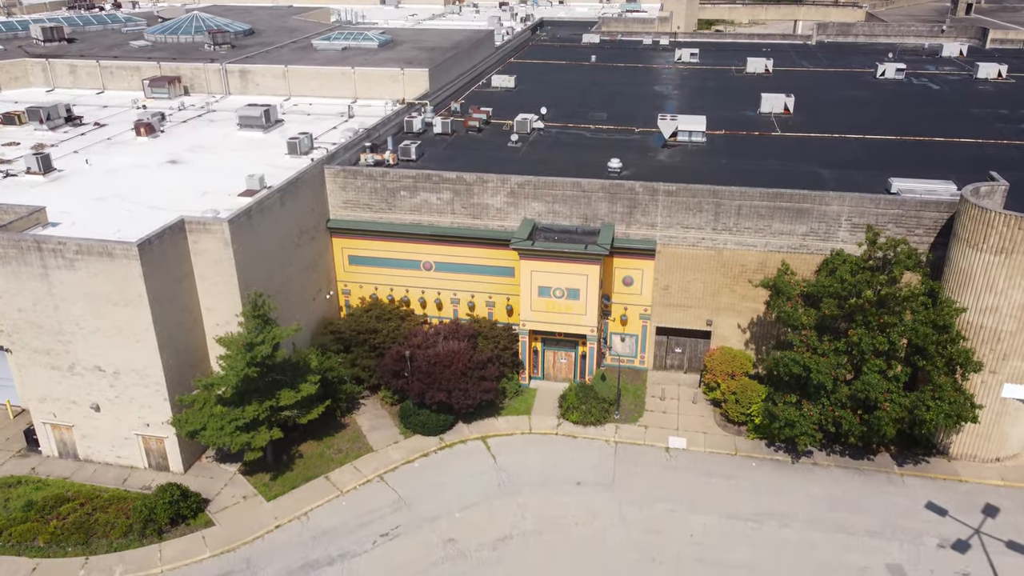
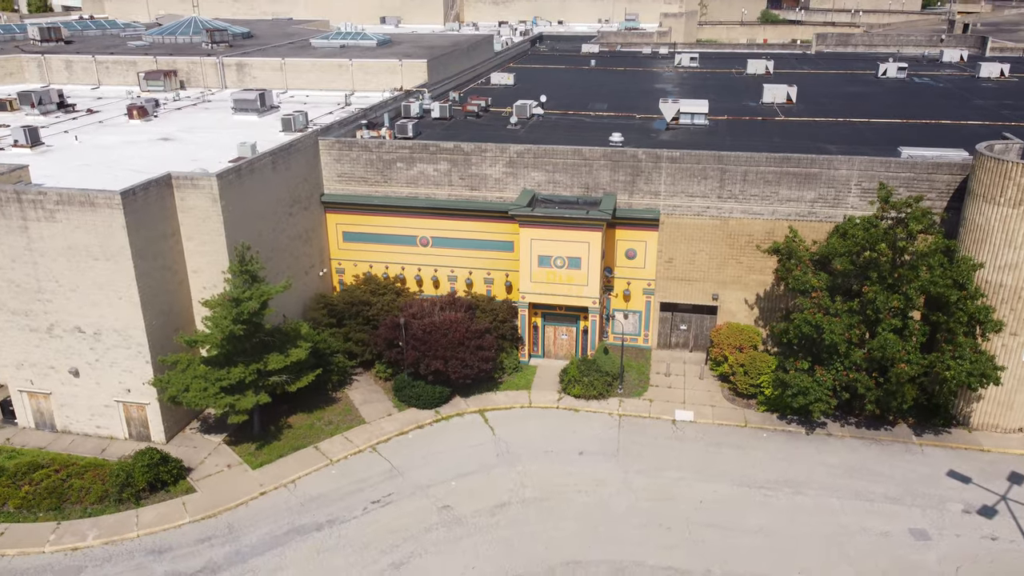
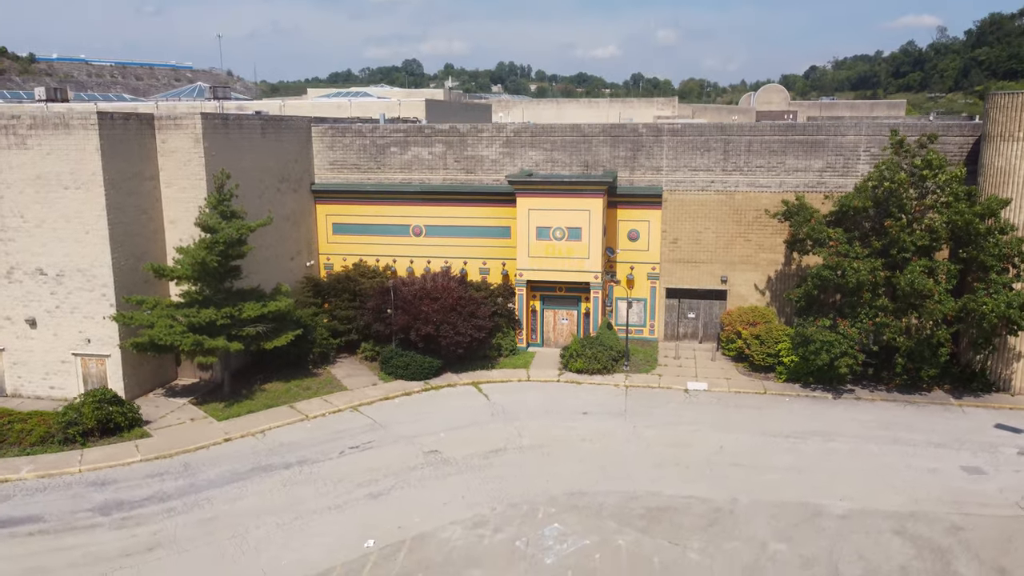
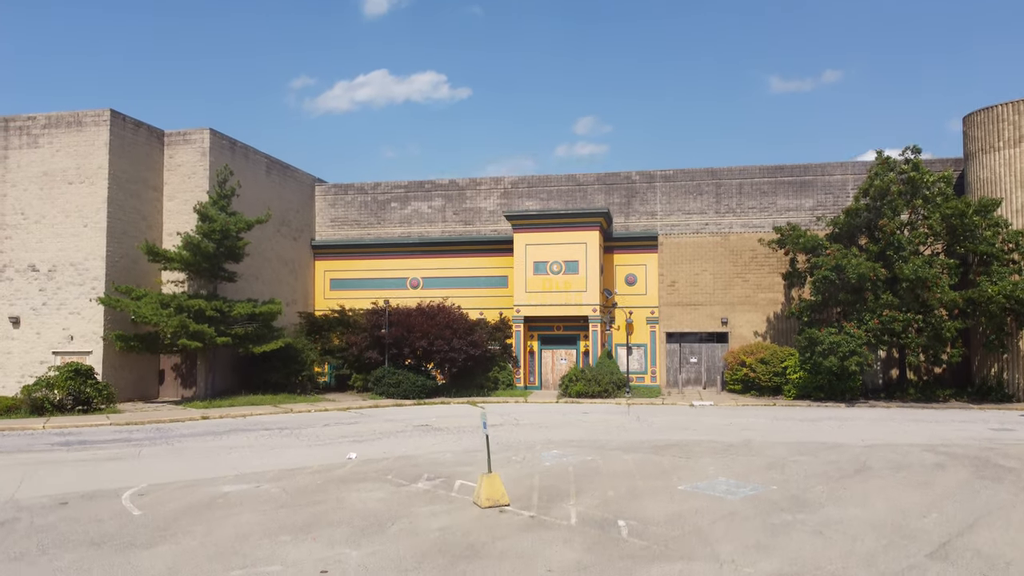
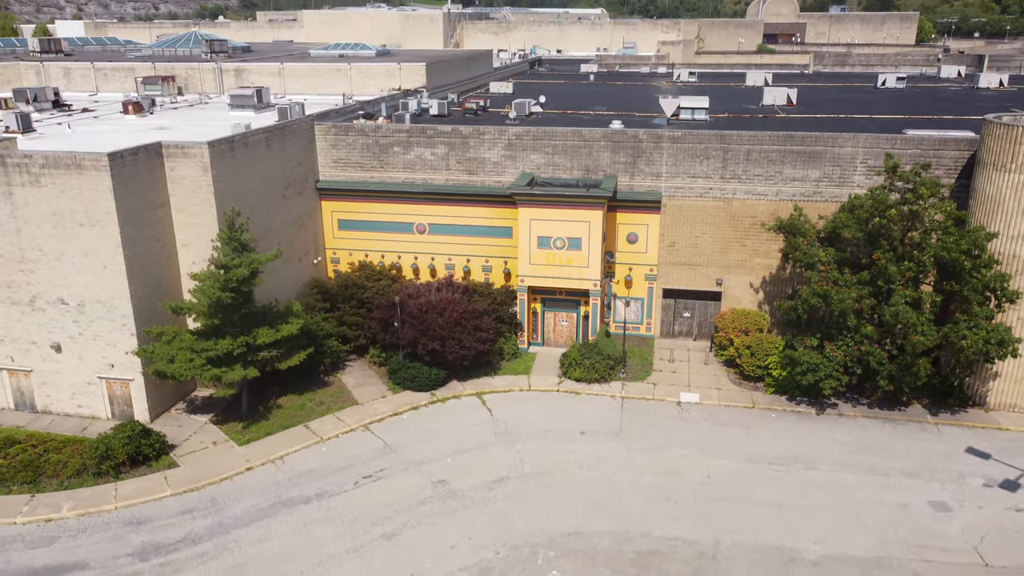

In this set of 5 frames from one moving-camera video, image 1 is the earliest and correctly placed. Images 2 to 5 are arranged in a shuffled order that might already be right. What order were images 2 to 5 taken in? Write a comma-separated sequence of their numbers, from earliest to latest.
2, 5, 3, 4
